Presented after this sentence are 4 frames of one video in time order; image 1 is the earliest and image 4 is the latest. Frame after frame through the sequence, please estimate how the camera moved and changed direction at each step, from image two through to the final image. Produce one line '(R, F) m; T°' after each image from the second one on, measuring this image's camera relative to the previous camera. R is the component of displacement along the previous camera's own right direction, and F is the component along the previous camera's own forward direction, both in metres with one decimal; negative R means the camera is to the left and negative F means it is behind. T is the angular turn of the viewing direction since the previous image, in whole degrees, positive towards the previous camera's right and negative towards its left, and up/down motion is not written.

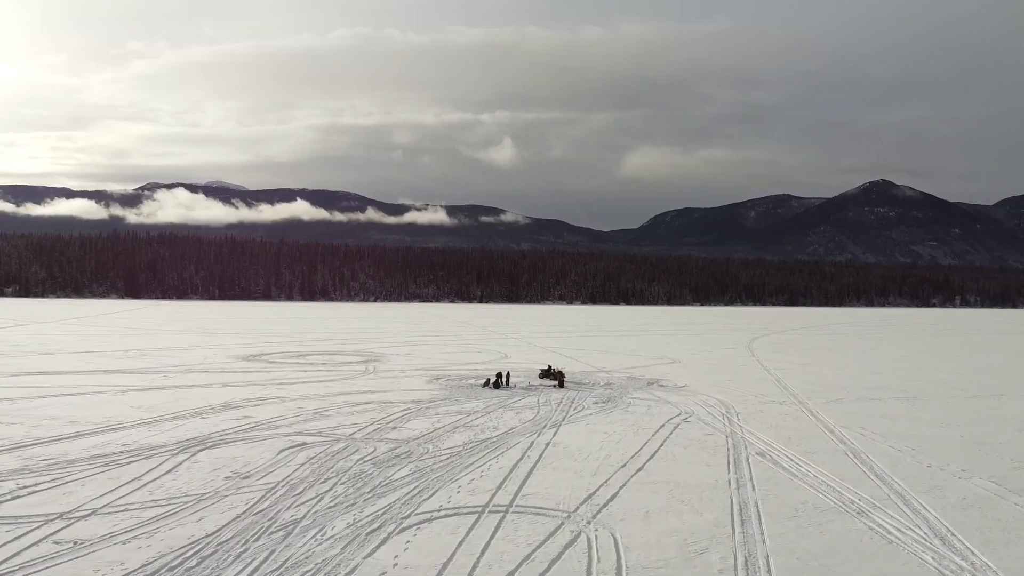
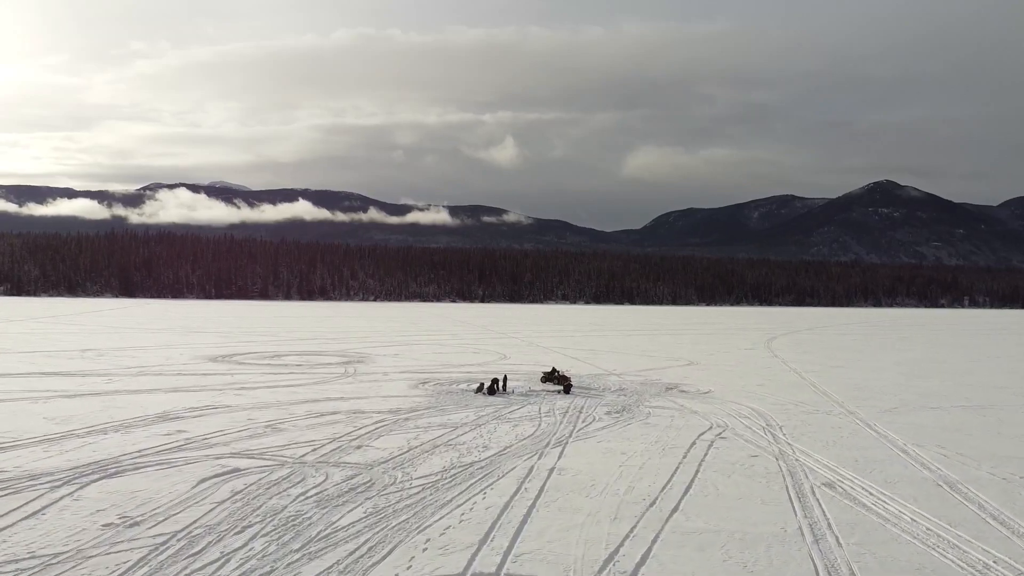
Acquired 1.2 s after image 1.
(+0.2, +3.6) m; 0°
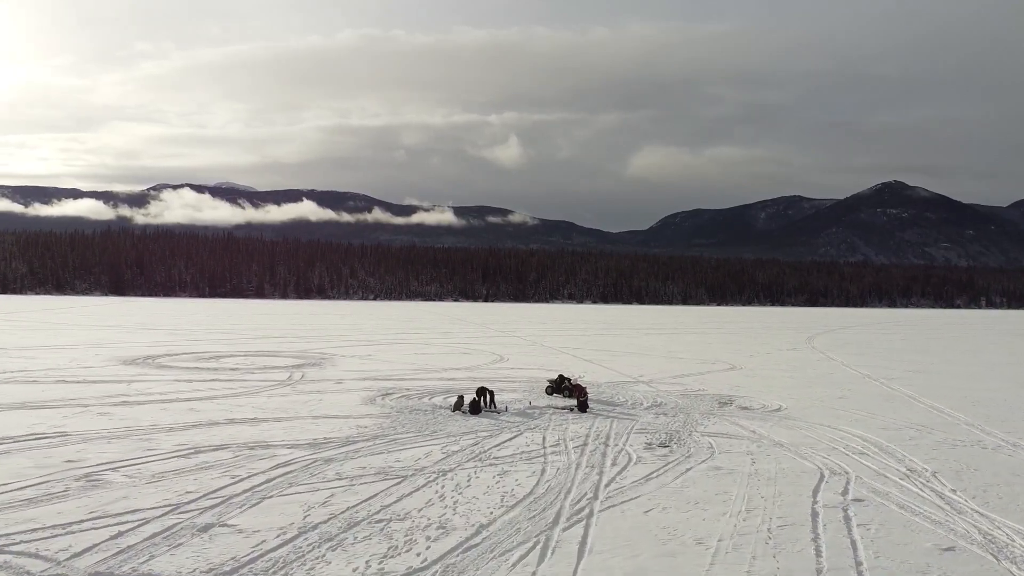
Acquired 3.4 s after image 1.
(+0.3, +6.5) m; 0°
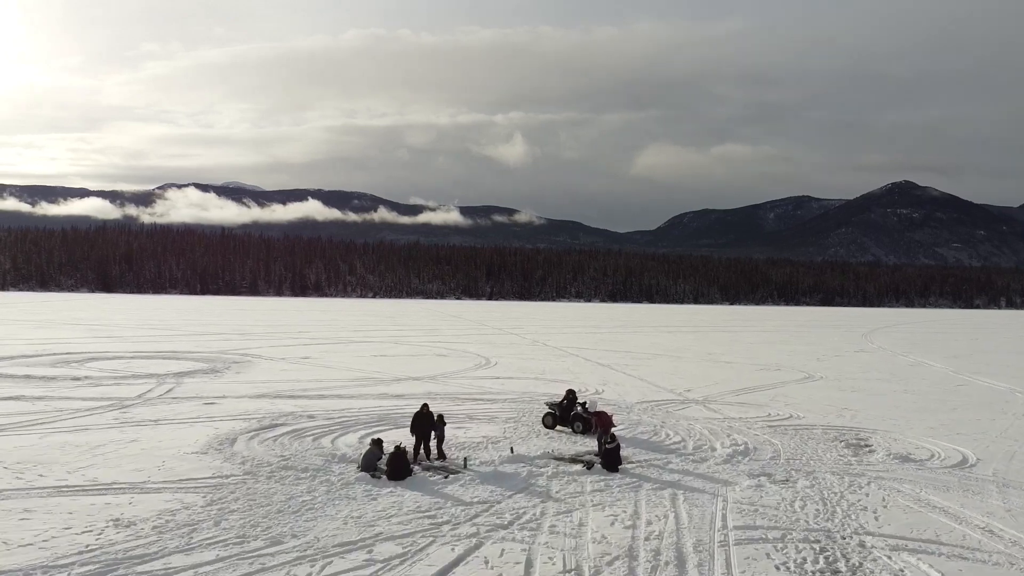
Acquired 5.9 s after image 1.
(+0.5, +7.4) m; -1°
